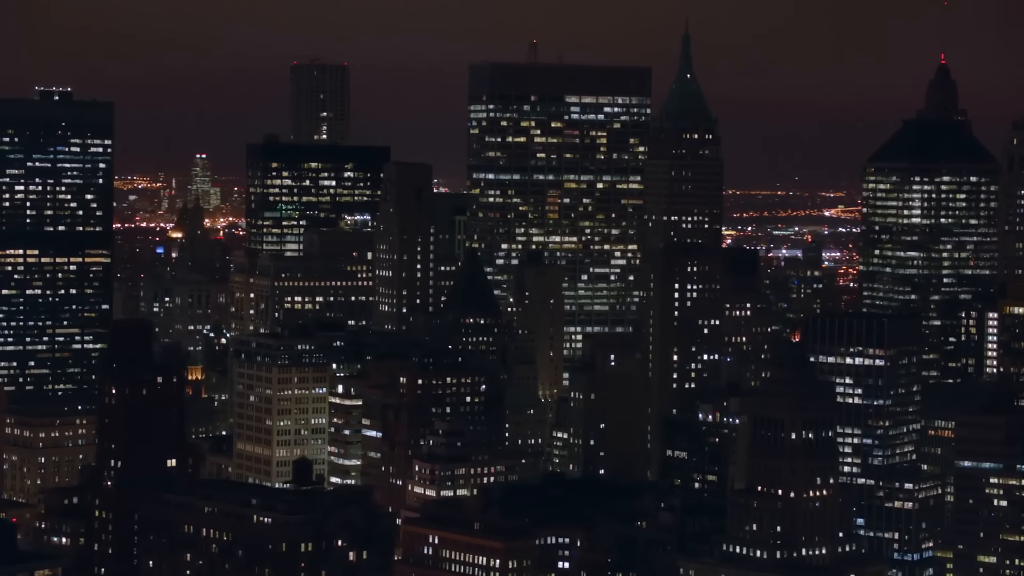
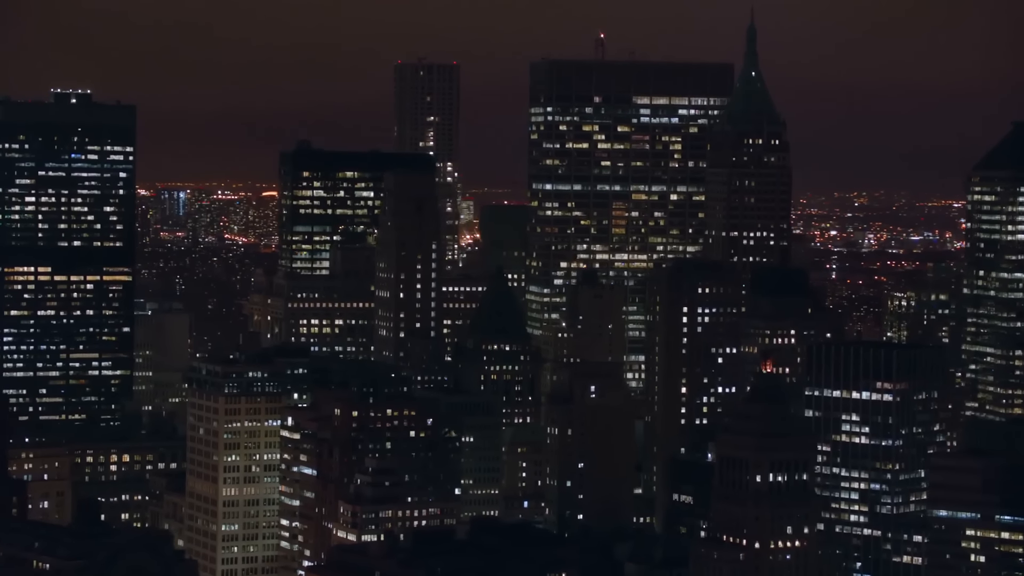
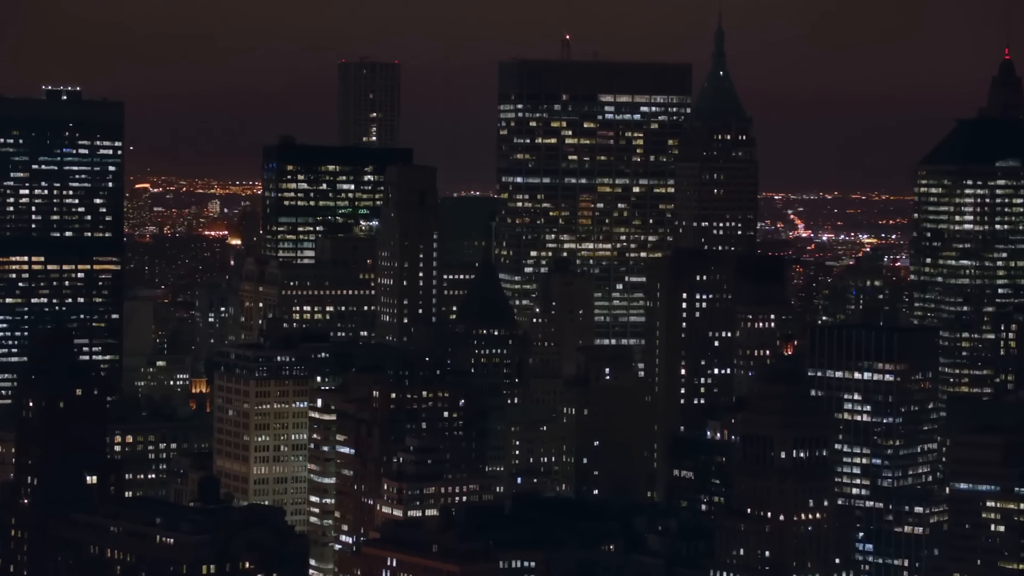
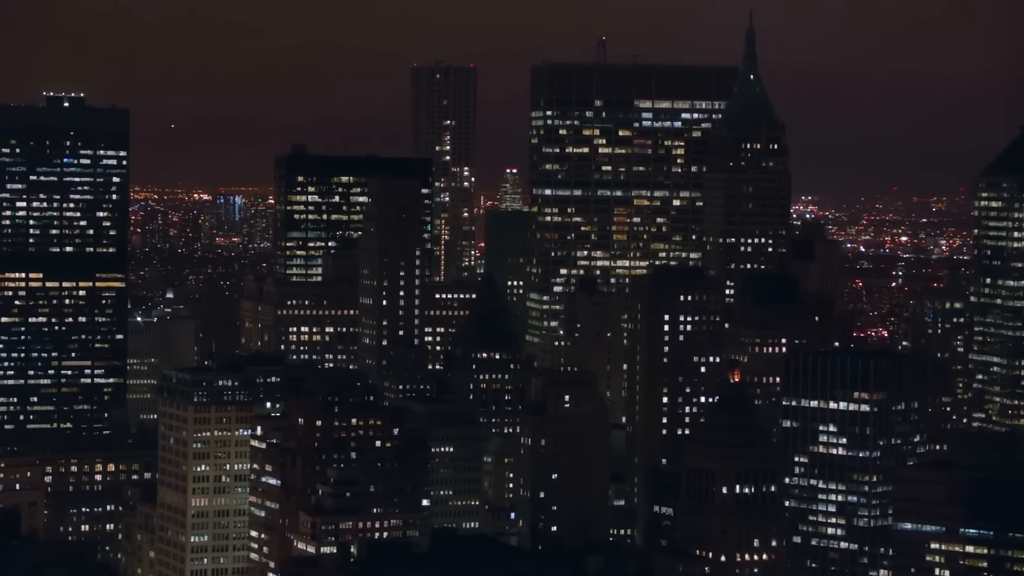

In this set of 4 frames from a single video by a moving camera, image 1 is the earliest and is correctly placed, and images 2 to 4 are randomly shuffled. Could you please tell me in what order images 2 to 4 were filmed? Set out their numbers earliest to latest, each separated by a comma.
3, 2, 4
